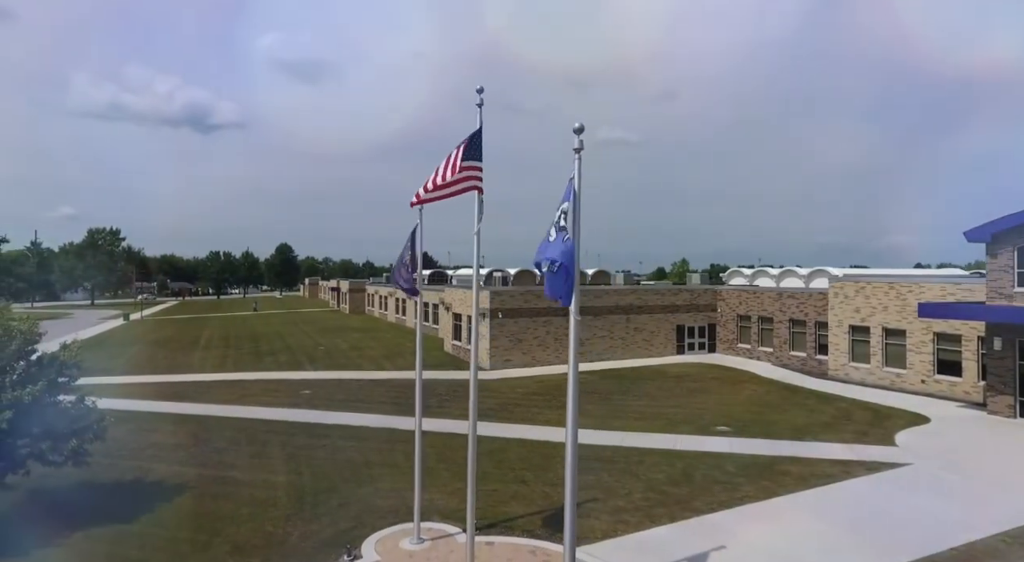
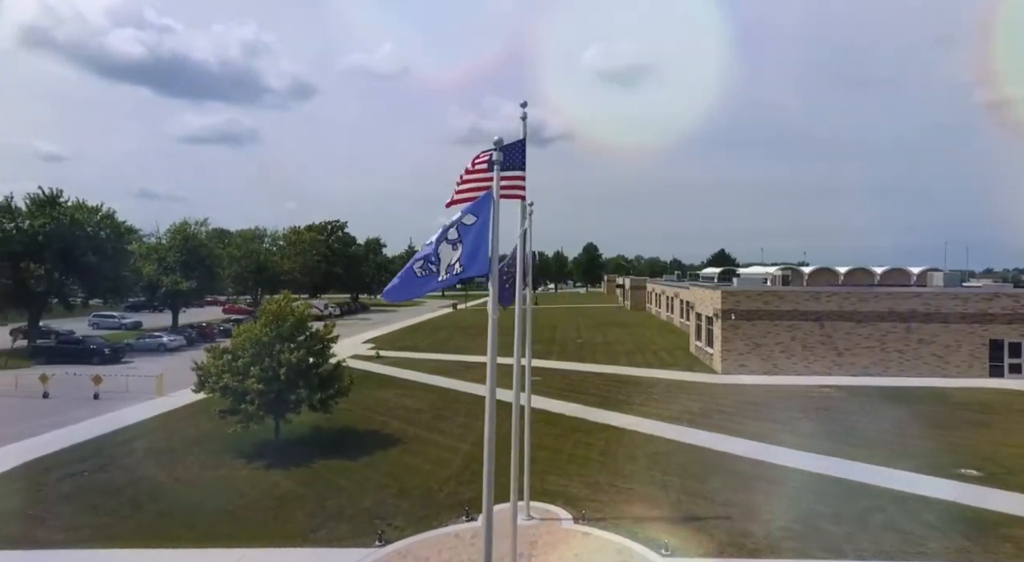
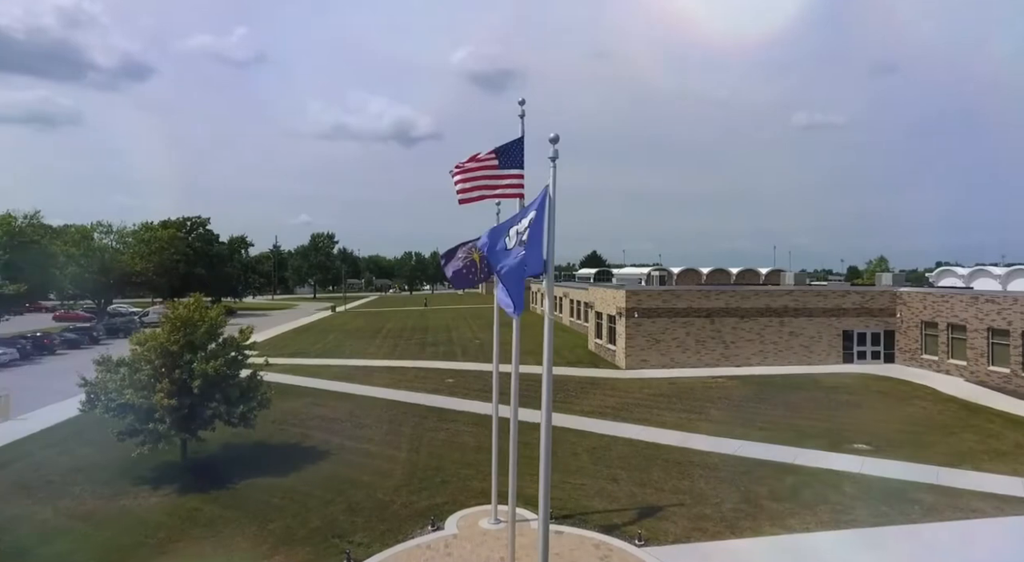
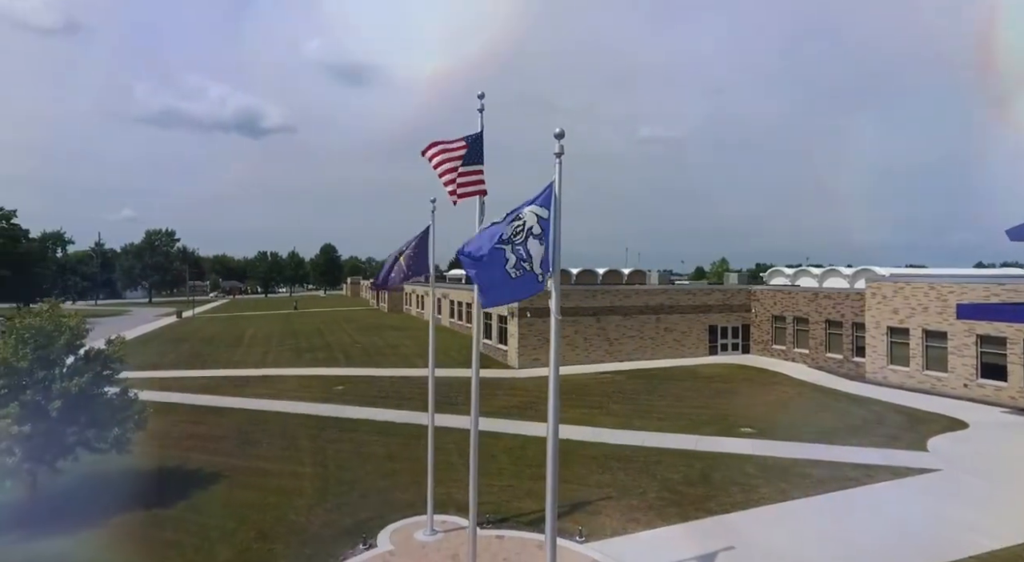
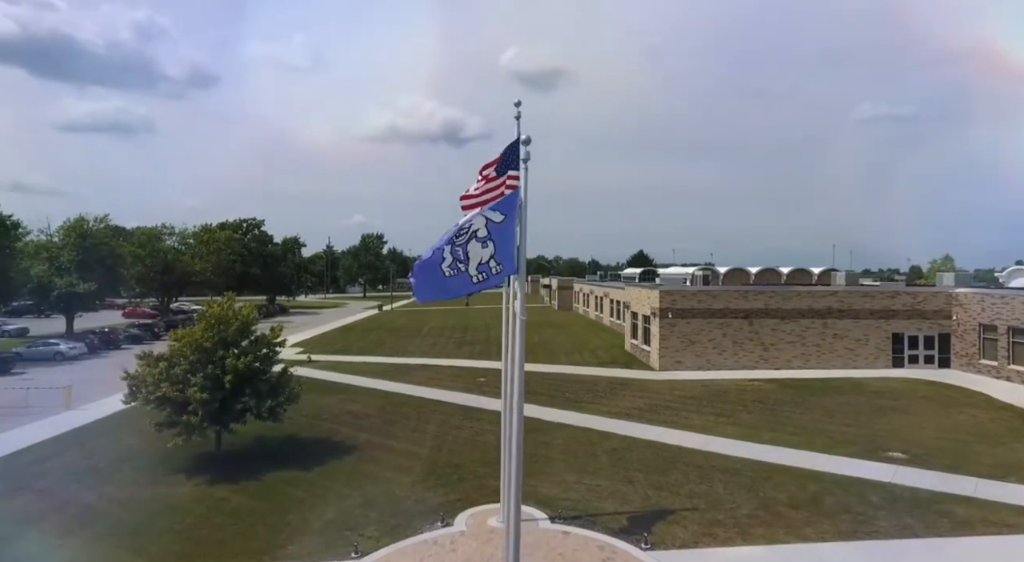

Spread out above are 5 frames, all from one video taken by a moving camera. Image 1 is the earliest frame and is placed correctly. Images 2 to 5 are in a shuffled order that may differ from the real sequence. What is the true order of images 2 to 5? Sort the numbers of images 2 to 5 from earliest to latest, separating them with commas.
4, 3, 5, 2
